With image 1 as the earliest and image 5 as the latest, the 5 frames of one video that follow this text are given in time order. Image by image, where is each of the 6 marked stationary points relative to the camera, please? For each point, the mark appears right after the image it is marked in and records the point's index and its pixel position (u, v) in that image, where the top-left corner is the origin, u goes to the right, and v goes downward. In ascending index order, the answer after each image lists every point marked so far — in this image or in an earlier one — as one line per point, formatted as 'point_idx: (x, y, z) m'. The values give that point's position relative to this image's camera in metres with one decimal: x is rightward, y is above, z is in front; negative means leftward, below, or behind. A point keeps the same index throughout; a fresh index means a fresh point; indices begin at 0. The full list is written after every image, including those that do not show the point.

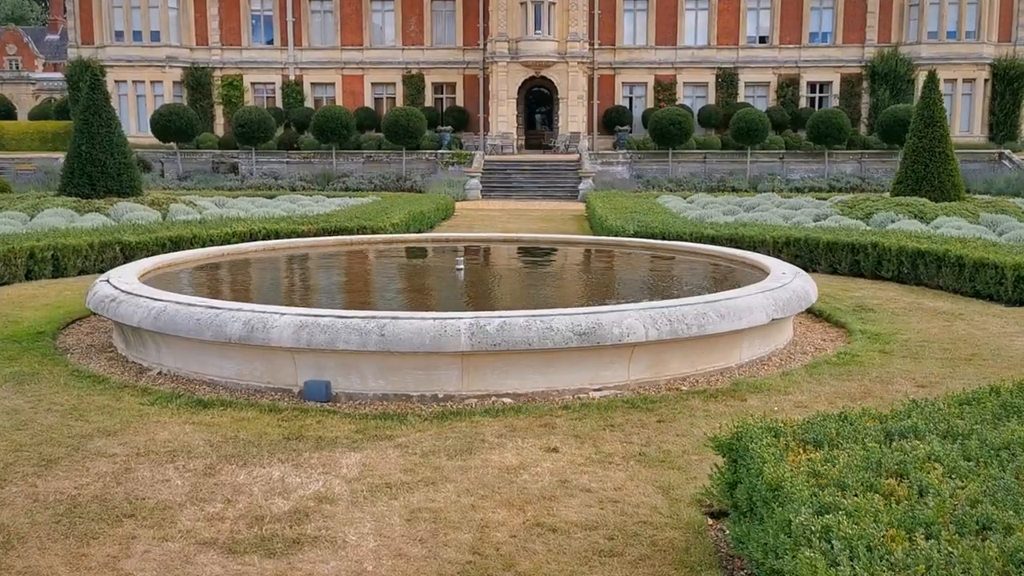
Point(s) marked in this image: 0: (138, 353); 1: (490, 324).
0: (-2.1, -0.4, +5.4) m
1: (-0.1, -0.2, +4.6) m
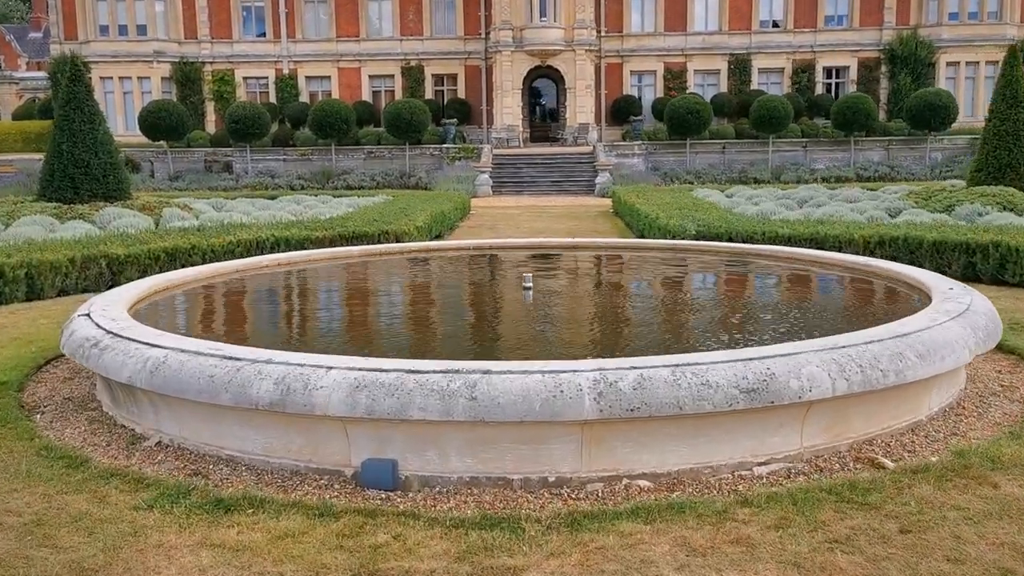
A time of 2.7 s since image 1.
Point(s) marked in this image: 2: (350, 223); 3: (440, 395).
0: (-1.6, -0.5, +4.0) m
1: (+0.4, -0.3, +3.3) m
2: (-1.7, +0.7, +10.0) m
3: (-0.2, -0.4, +3.3) m
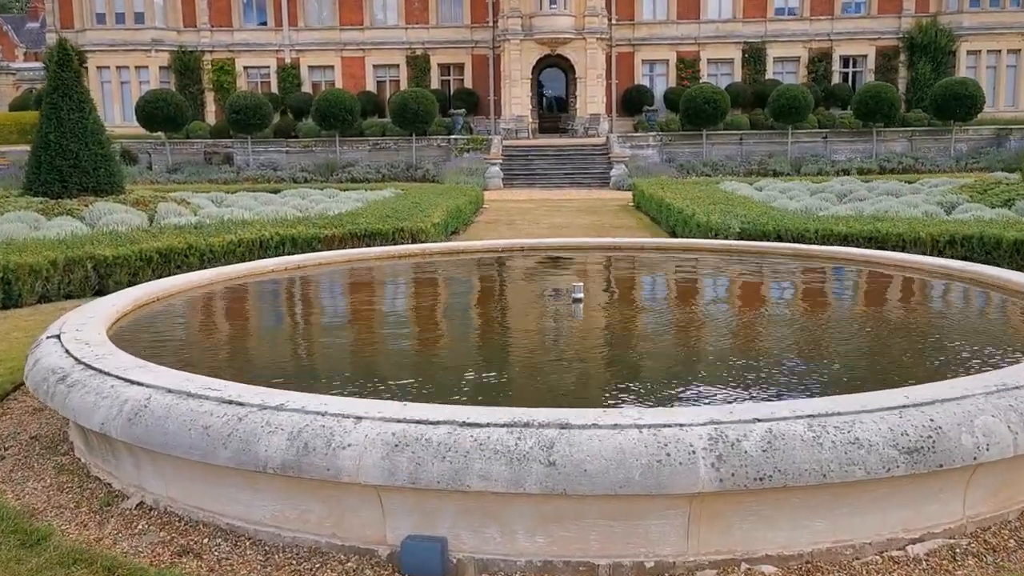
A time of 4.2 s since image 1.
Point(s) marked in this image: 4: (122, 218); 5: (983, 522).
0: (-1.4, -0.6, +3.2) m
1: (+0.6, -0.4, +2.5) m
2: (-1.4, +0.6, +9.2) m
3: (0.0, -0.4, +2.5) m
4: (-3.8, +0.7, +9.4) m
5: (+1.4, -0.7, +2.8) m
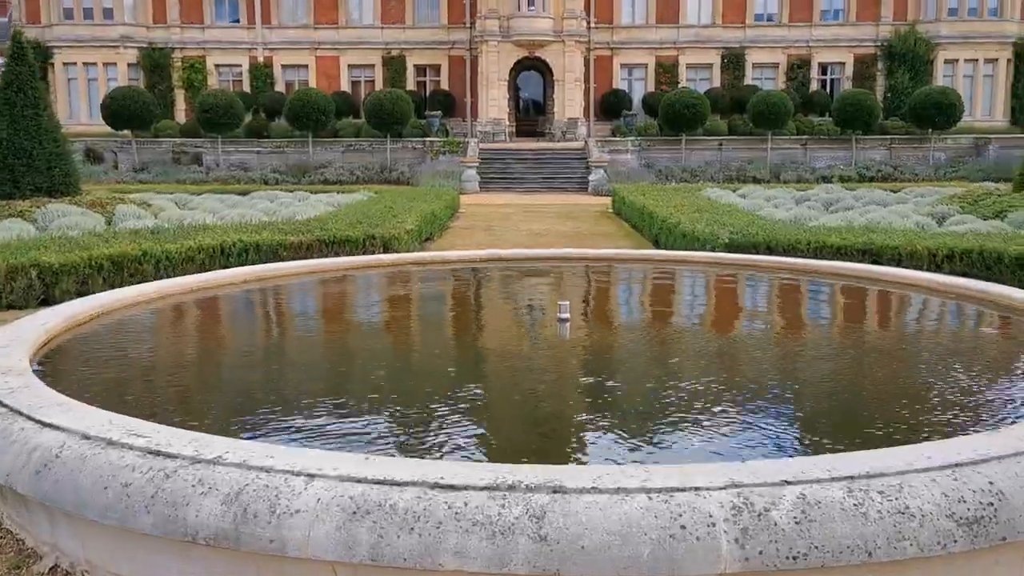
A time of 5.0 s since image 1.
0: (-1.4, -0.7, +2.8) m
1: (+0.6, -0.5, +2.1) m
2: (-1.6, +0.6, +8.7) m
3: (0.0, -0.5, +2.1) m
4: (-4.0, +0.6, +8.9) m
5: (+1.3, -0.8, +2.4) m
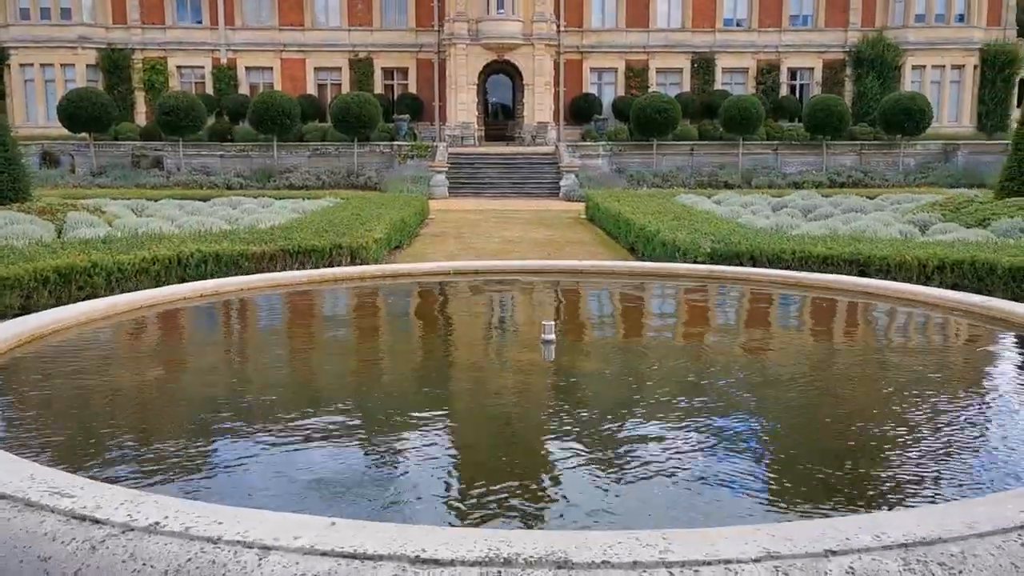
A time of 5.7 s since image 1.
0: (-1.4, -0.7, +2.4) m
1: (+0.6, -0.5, +1.8) m
2: (-1.9, +0.5, +8.3) m
3: (0.0, -0.6, +1.7) m
4: (-4.2, +0.5, +8.4) m
5: (+1.3, -0.8, +2.1) m
